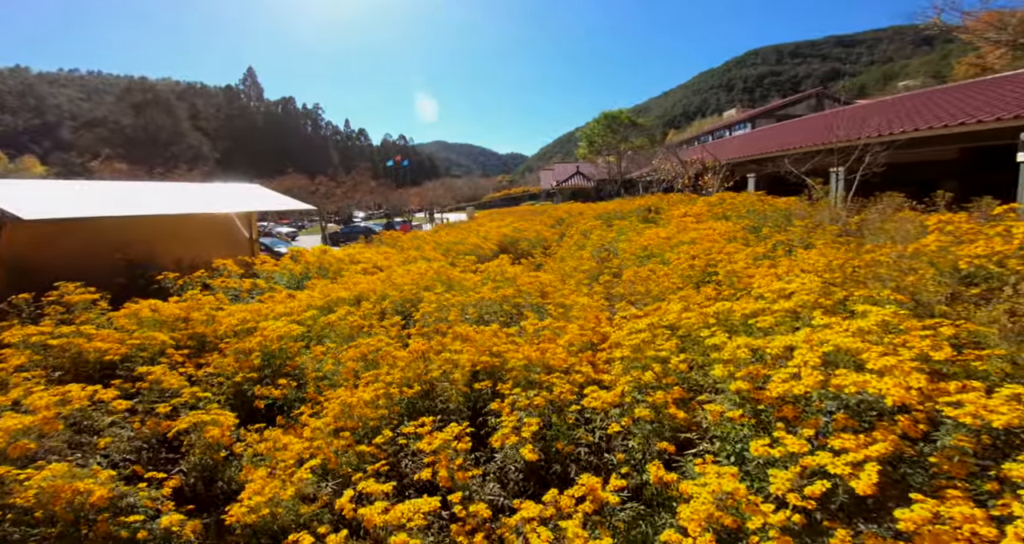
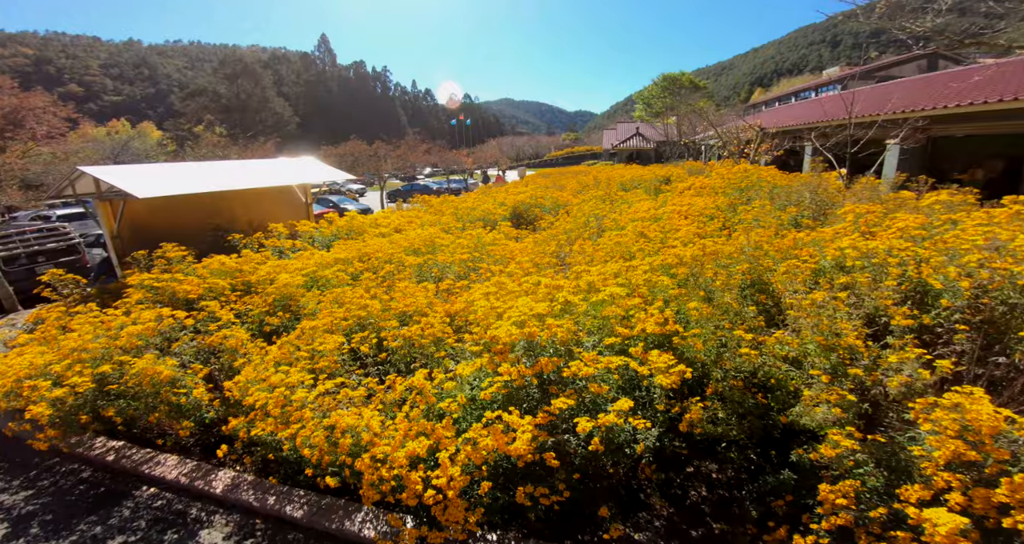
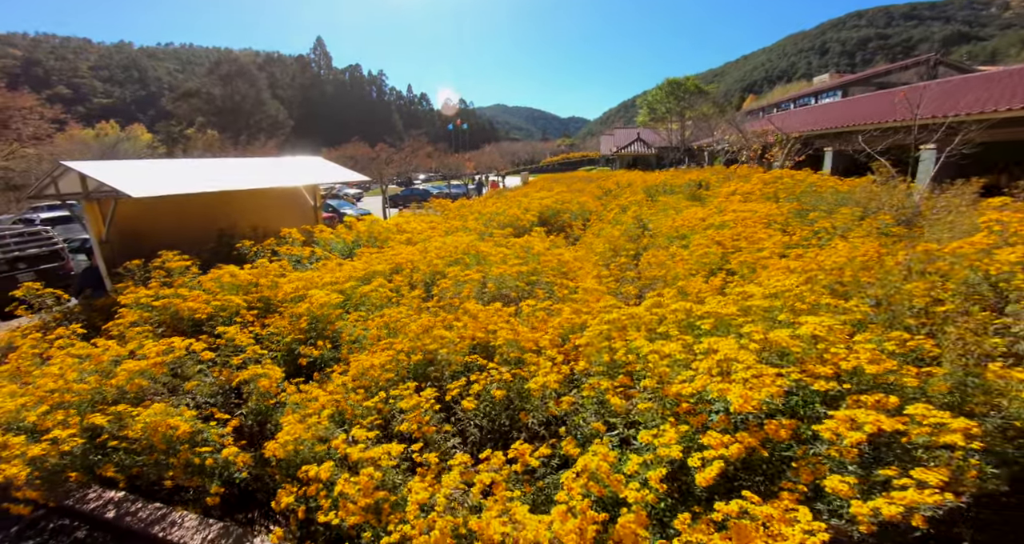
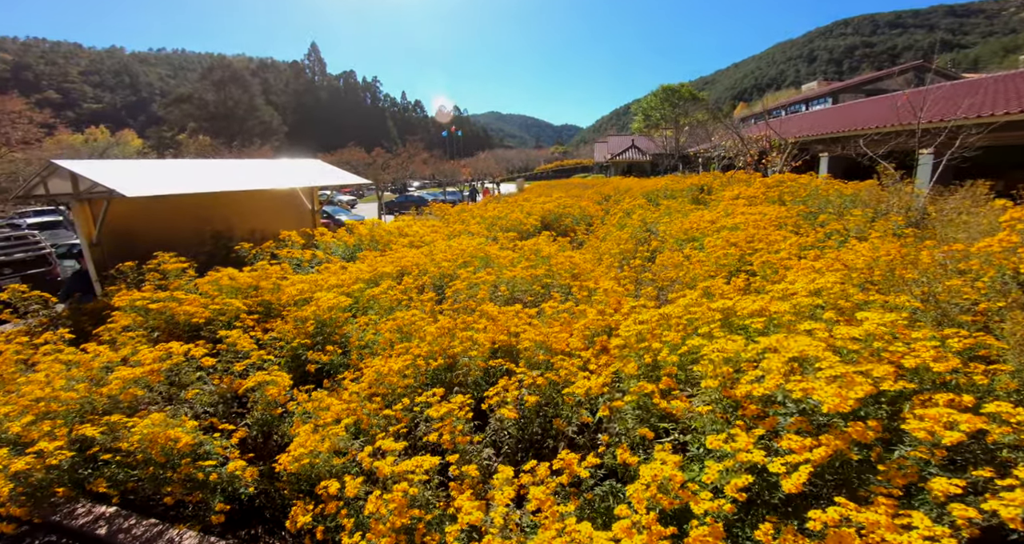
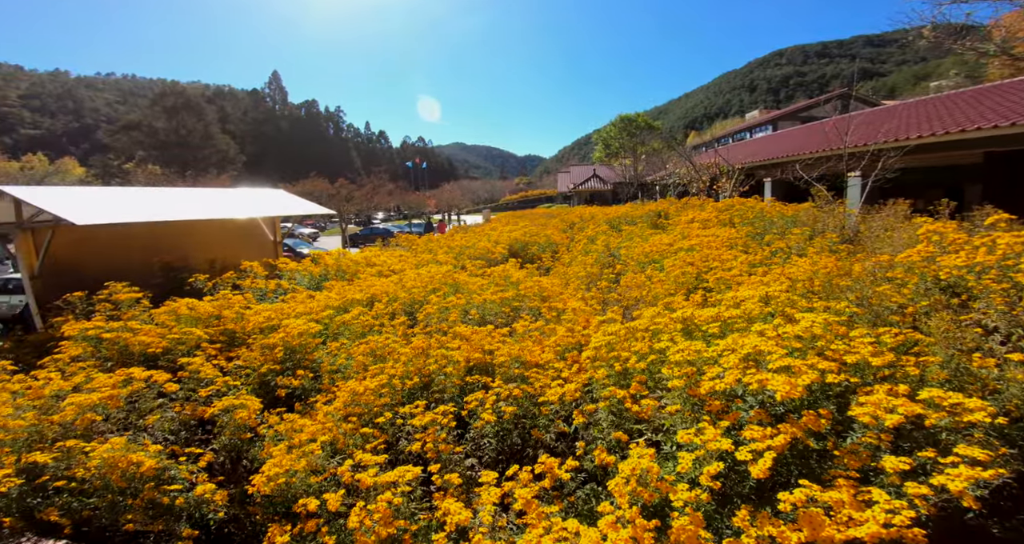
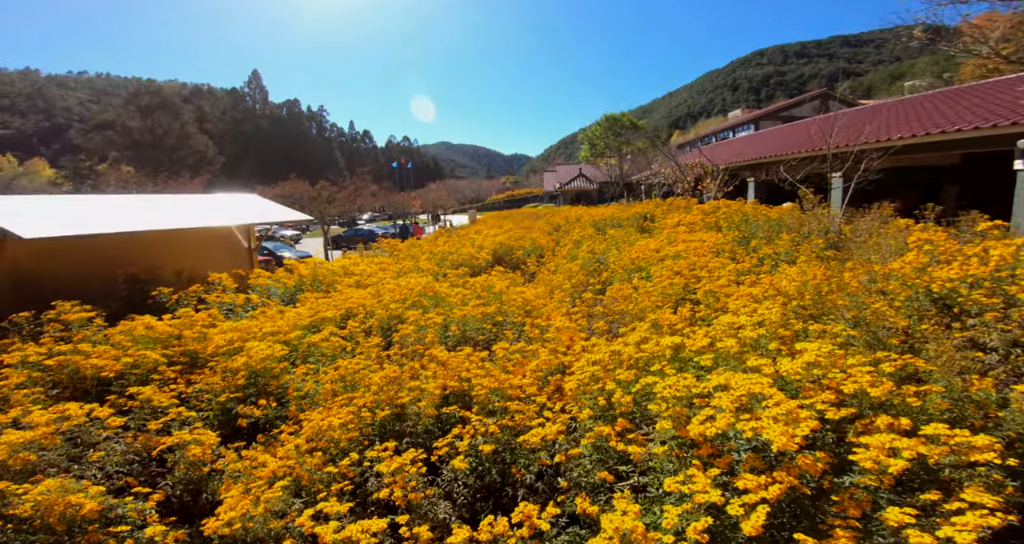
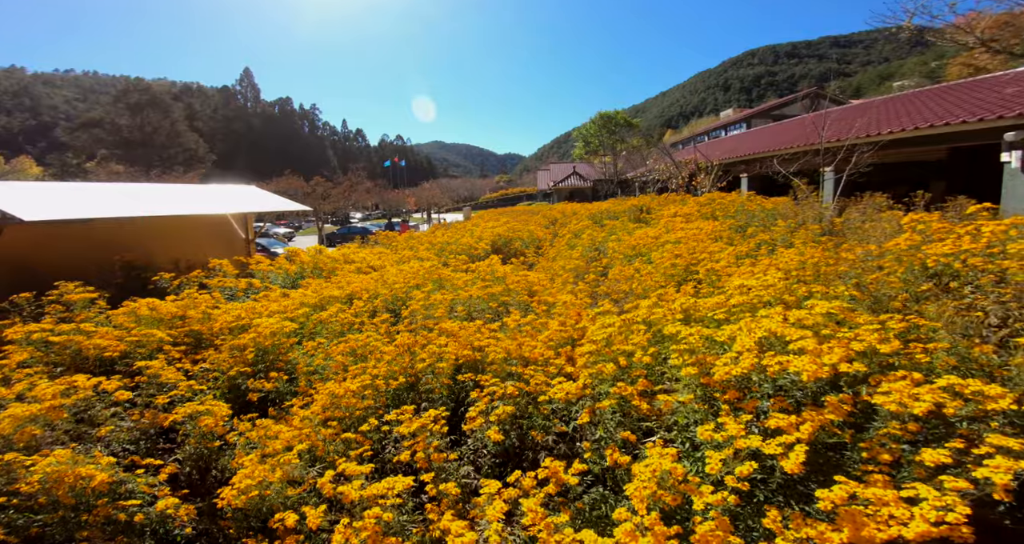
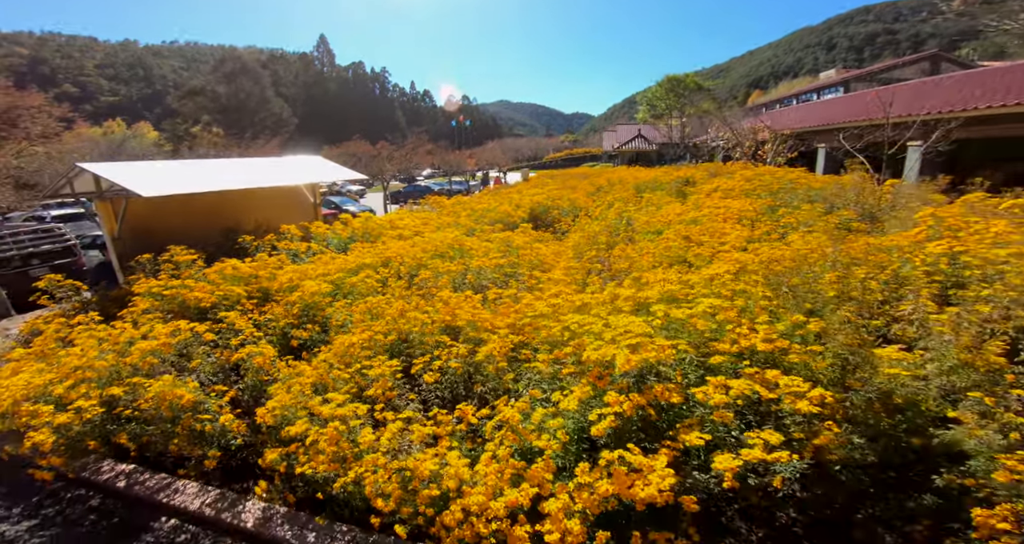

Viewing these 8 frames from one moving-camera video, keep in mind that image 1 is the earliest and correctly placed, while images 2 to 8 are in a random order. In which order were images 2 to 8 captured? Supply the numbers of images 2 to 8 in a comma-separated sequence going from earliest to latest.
7, 6, 5, 4, 3, 8, 2
